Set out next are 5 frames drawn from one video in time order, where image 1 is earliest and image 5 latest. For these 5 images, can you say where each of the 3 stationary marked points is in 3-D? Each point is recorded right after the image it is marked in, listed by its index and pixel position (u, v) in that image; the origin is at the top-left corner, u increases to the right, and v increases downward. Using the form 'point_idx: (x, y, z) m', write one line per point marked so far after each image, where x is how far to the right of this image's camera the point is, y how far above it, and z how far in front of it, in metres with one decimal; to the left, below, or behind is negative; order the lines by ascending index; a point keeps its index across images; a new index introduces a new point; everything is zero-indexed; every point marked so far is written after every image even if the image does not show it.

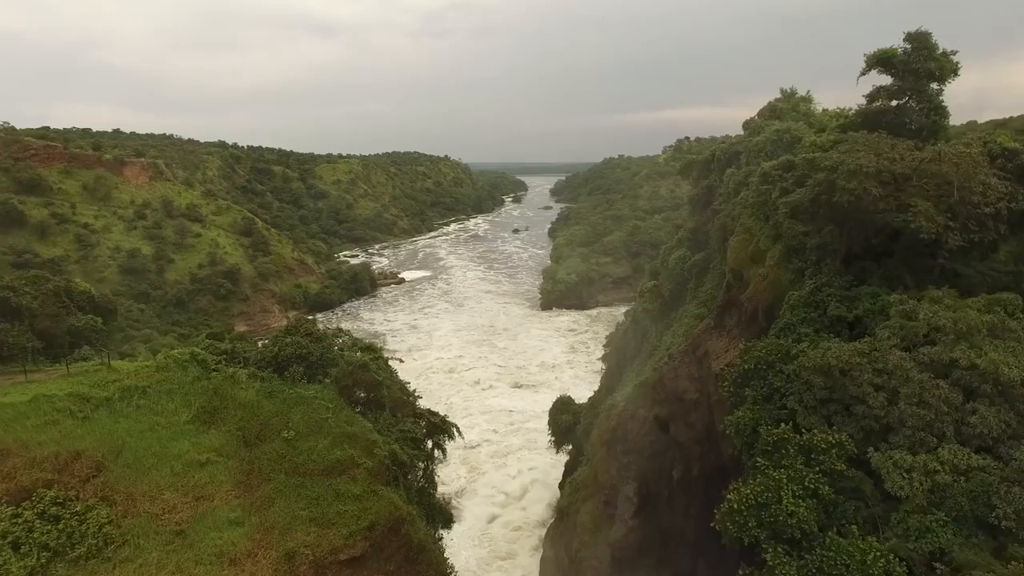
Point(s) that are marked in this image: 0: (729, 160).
0: (+3.8, +2.2, +13.1) m
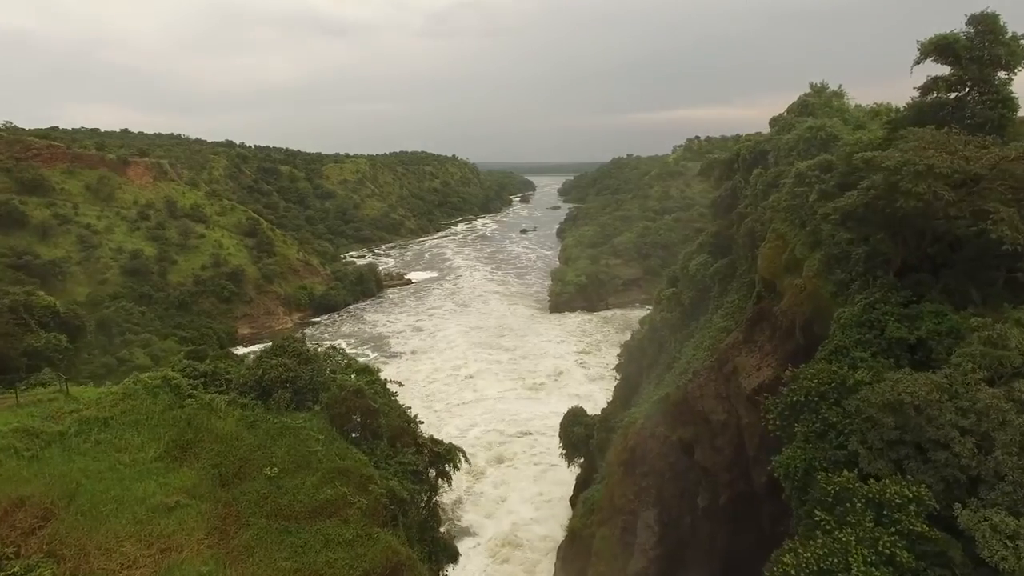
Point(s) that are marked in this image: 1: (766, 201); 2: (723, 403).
0: (+4.0, +2.1, +12.3) m
1: (+3.4, +1.2, +10.2) m
2: (+2.5, -1.4, +9.0) m
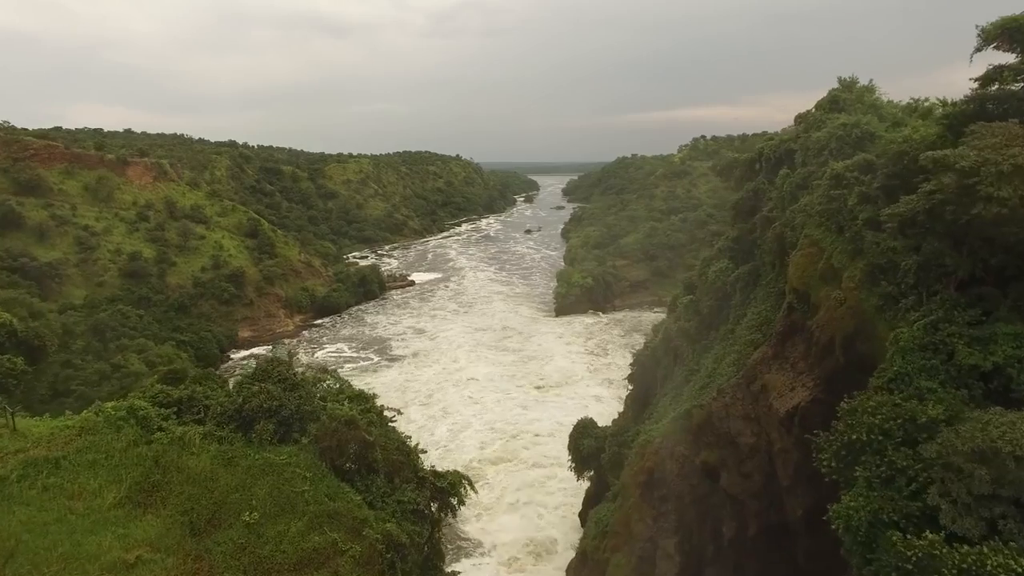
0: (+4.1, +2.0, +11.6) m
1: (+3.5, +1.0, +9.4) m
2: (+2.6, -1.5, +8.3) m
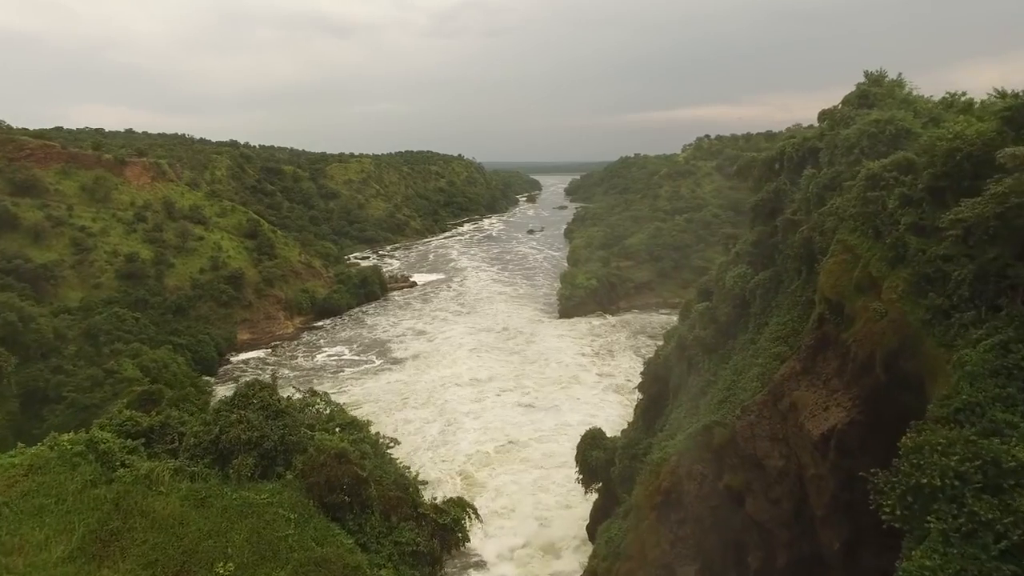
0: (+4.2, +1.9, +10.9) m
1: (+3.6, +0.9, +8.8) m
2: (+2.7, -1.6, +7.6) m
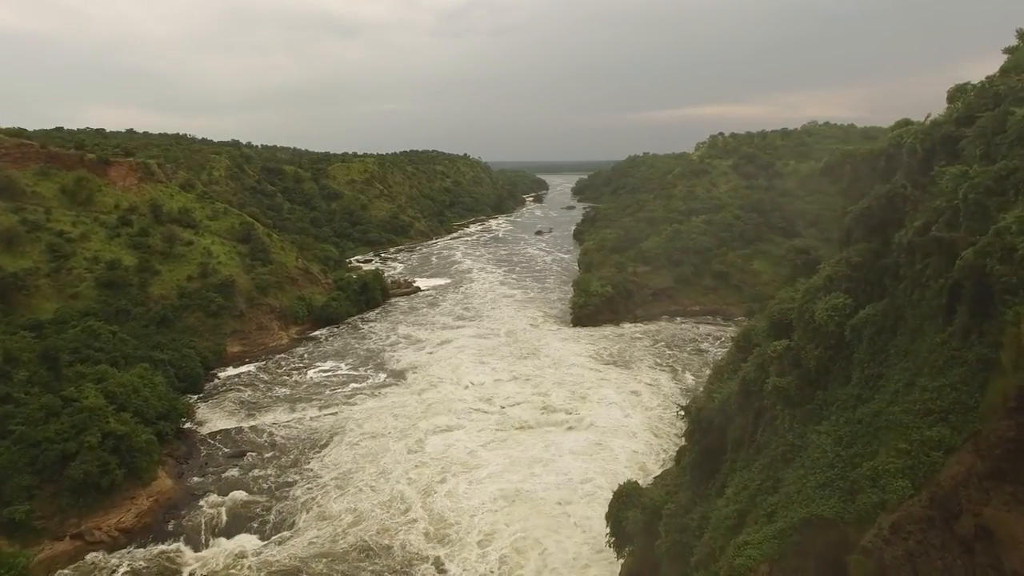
0: (+4.4, +1.5, +8.1) m
1: (+3.8, +0.5, +6.0) m
2: (+2.9, -2.0, +4.9) m
